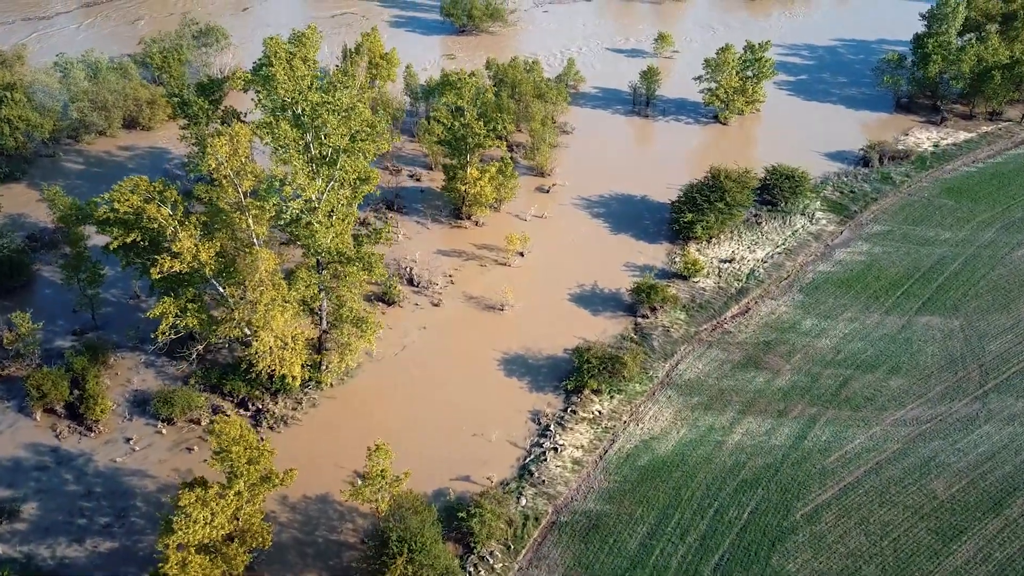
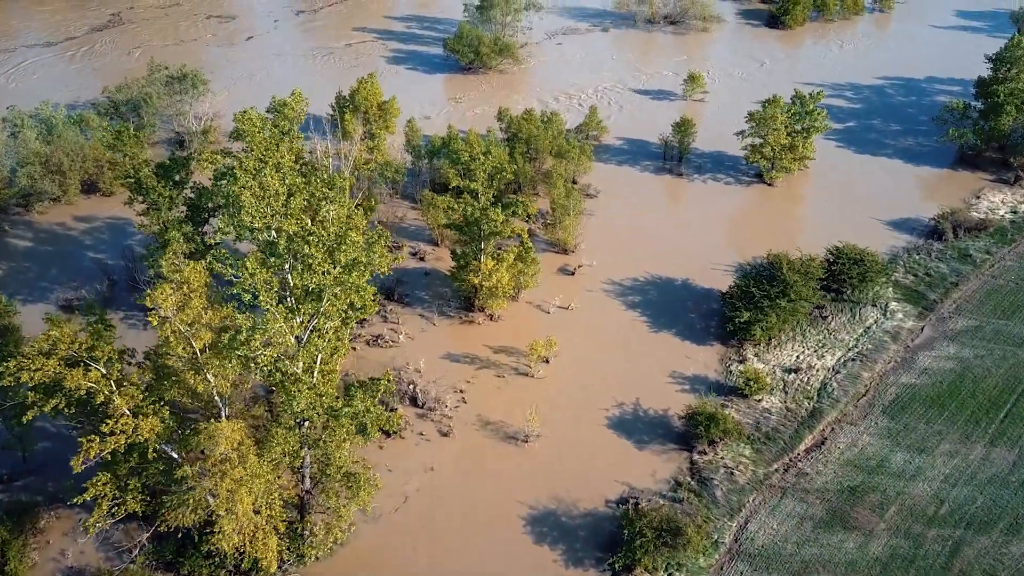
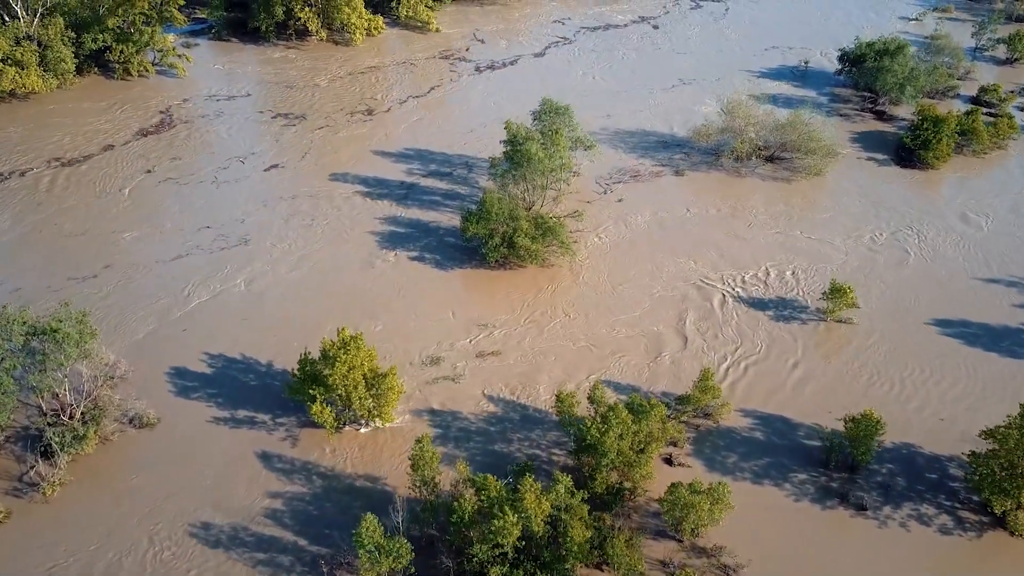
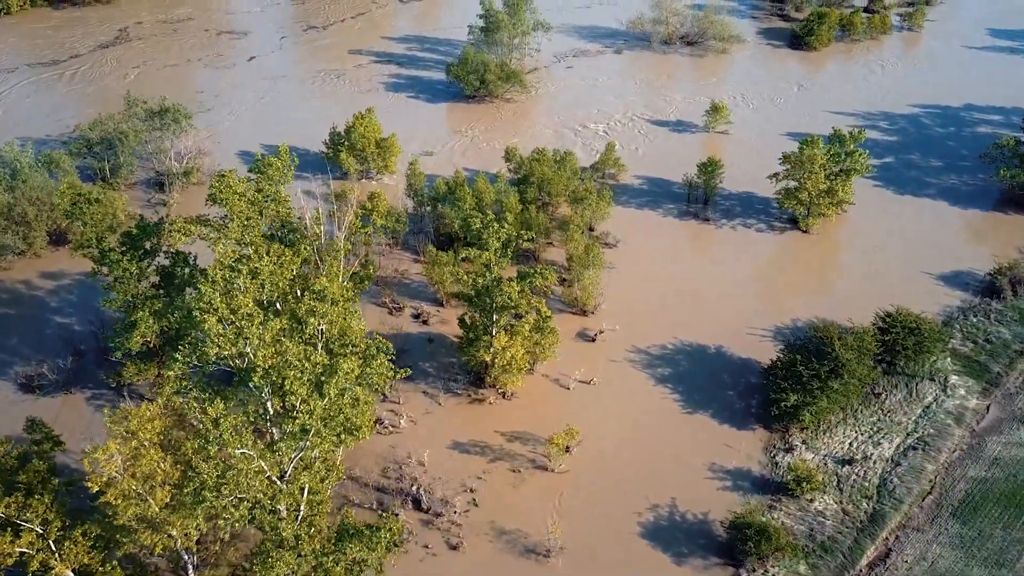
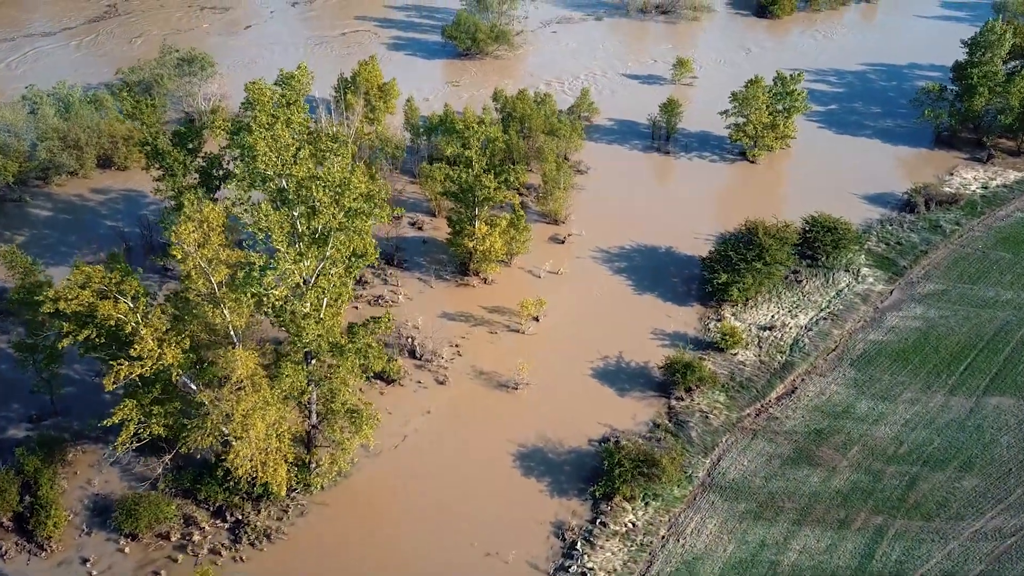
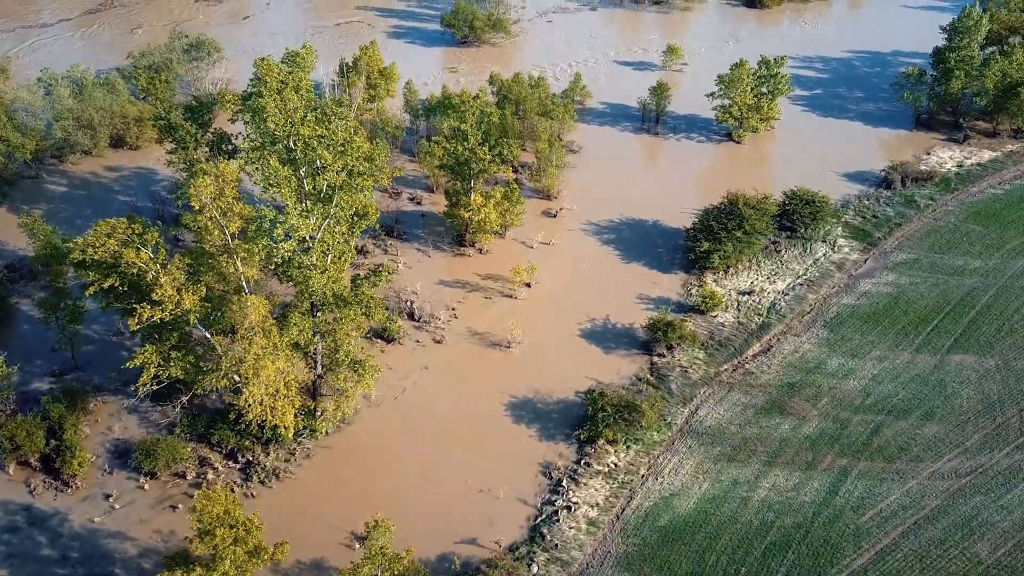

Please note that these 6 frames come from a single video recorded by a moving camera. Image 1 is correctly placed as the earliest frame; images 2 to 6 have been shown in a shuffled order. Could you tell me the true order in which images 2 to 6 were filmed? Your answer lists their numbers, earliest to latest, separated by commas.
6, 5, 2, 4, 3
